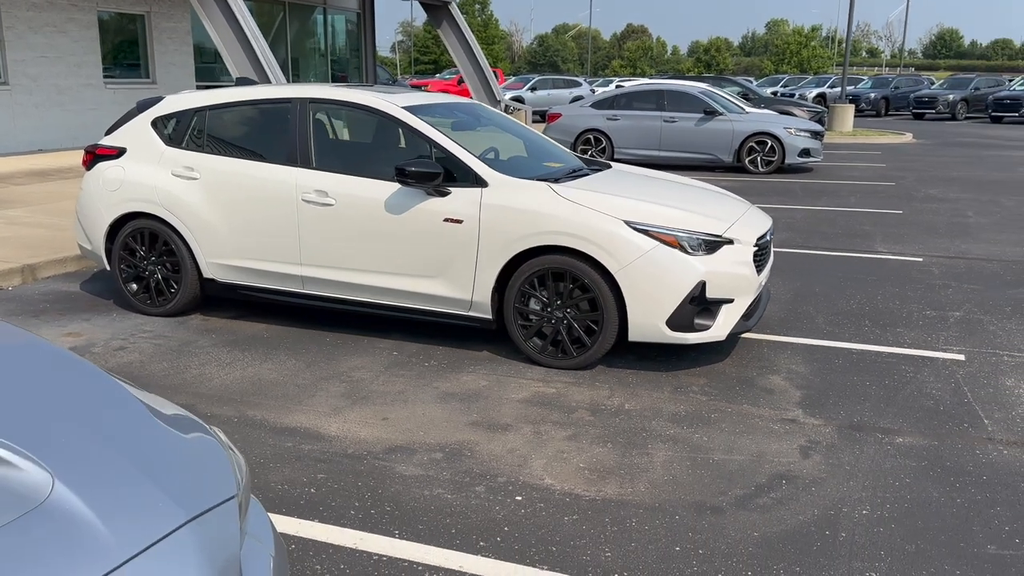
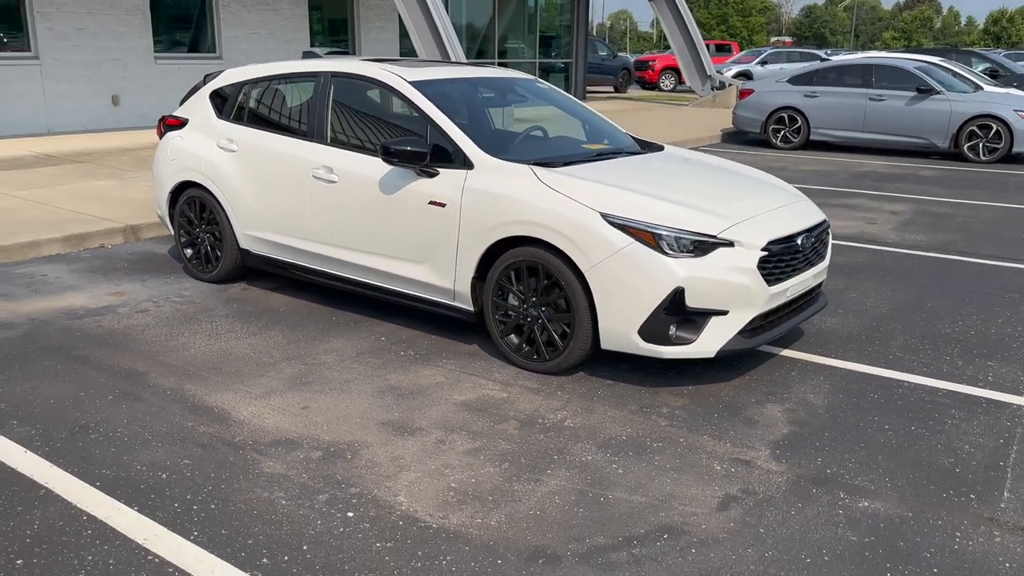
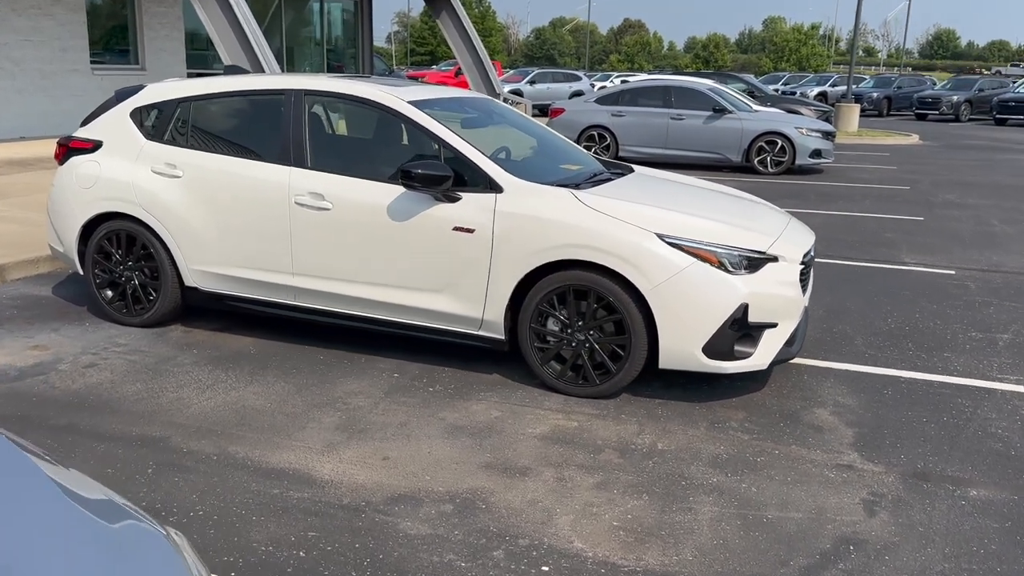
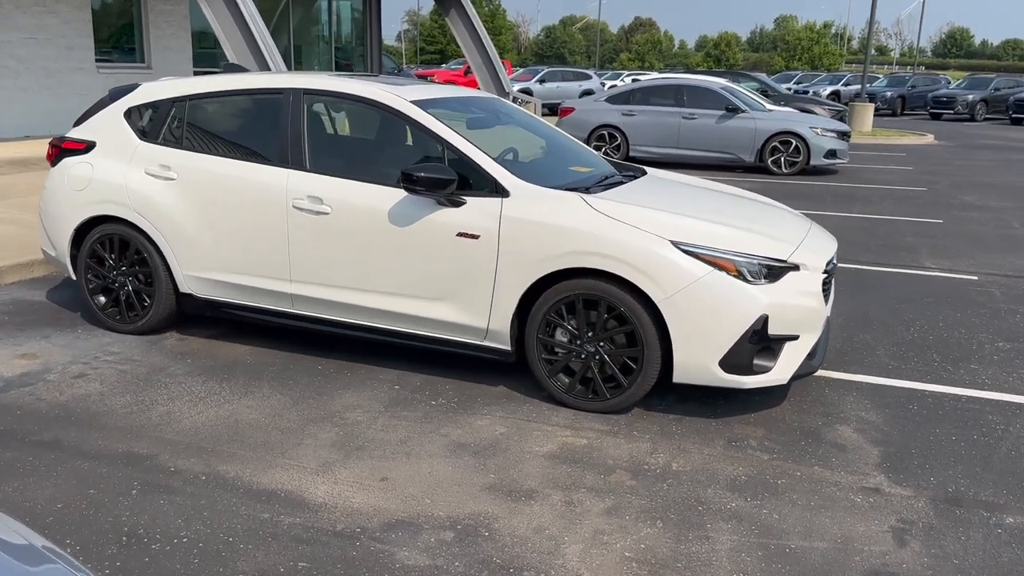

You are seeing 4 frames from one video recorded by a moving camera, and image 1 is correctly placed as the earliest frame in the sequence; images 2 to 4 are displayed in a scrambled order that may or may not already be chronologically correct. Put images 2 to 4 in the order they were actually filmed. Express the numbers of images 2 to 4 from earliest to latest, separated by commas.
3, 4, 2
